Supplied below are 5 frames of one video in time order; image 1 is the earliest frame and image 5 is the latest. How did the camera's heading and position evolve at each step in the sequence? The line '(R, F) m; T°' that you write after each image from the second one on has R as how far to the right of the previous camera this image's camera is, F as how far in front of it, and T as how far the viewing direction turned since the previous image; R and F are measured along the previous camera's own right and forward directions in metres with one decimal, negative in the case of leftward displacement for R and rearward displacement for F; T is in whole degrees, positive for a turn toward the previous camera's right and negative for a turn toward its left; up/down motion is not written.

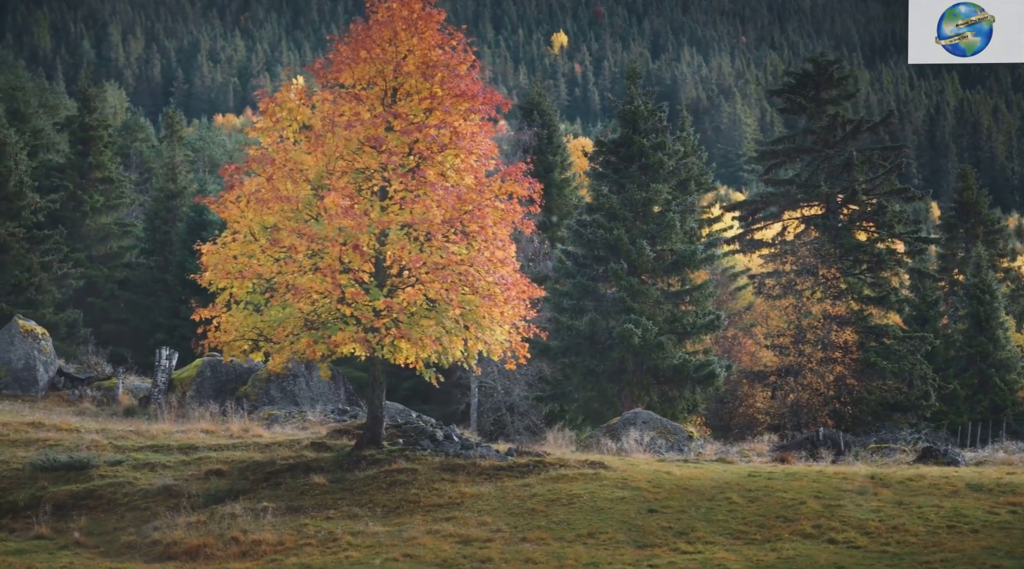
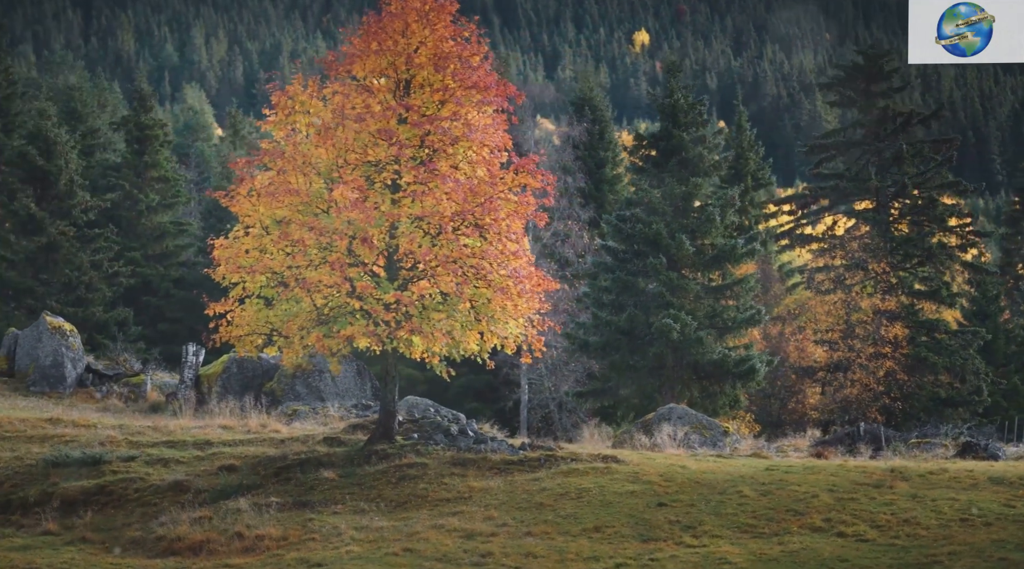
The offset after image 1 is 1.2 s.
(+0.6, +0.4) m; -1°
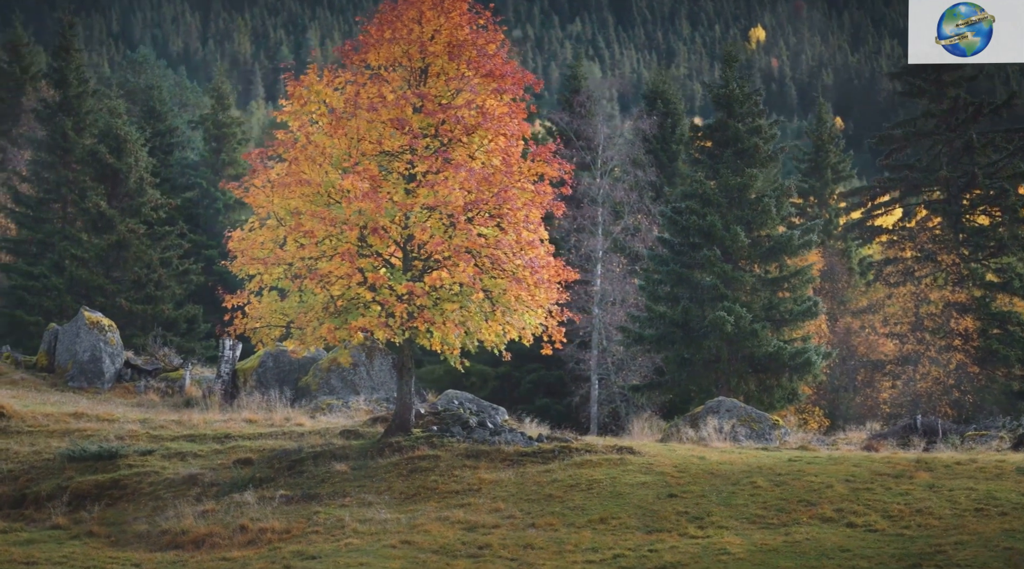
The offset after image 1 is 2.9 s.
(+0.8, +0.5) m; -2°
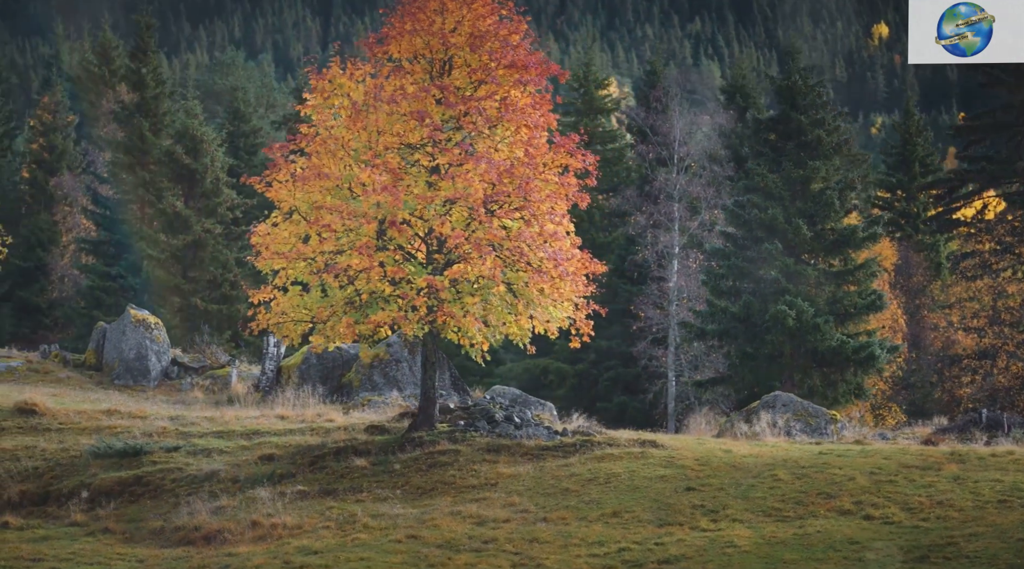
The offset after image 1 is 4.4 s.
(+0.8, +0.5) m; -2°
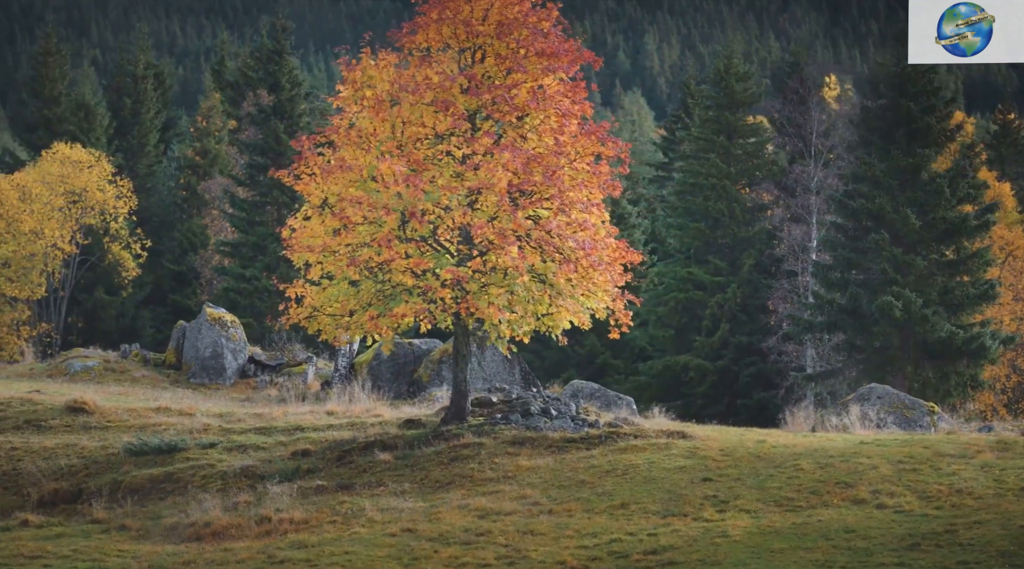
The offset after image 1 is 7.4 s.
(+1.6, +0.7) m; -3°
